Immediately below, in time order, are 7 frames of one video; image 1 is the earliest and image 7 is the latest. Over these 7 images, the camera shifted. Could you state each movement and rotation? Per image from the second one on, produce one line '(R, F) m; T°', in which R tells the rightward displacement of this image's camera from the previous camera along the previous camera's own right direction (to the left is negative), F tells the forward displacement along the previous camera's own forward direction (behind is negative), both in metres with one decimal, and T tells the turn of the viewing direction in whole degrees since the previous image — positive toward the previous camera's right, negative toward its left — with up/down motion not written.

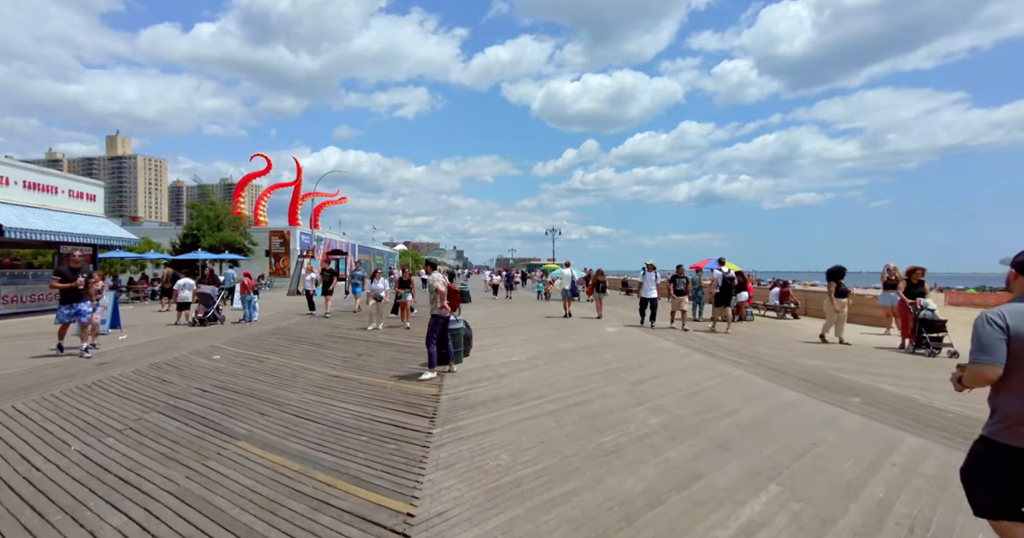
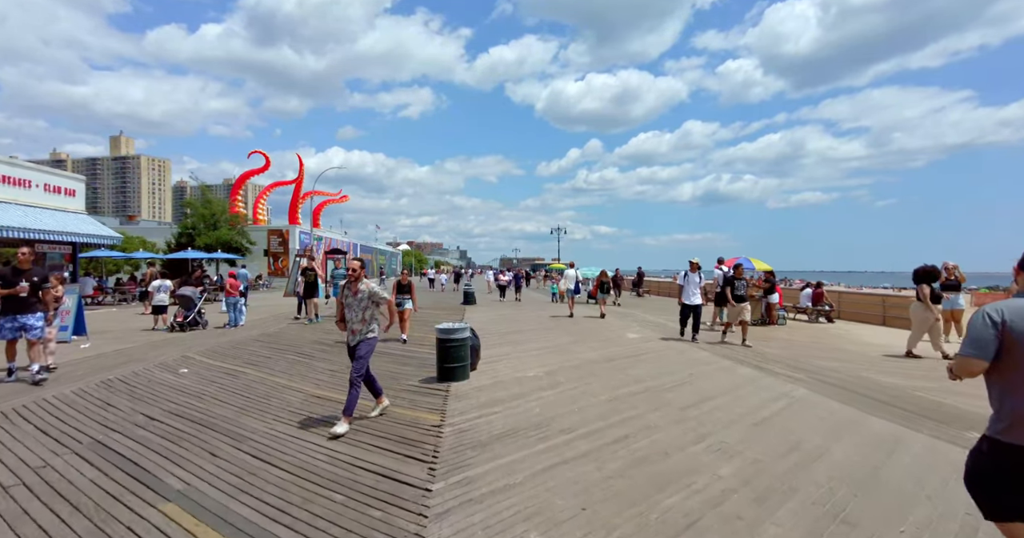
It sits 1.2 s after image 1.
(-0.2, +1.3) m; 0°
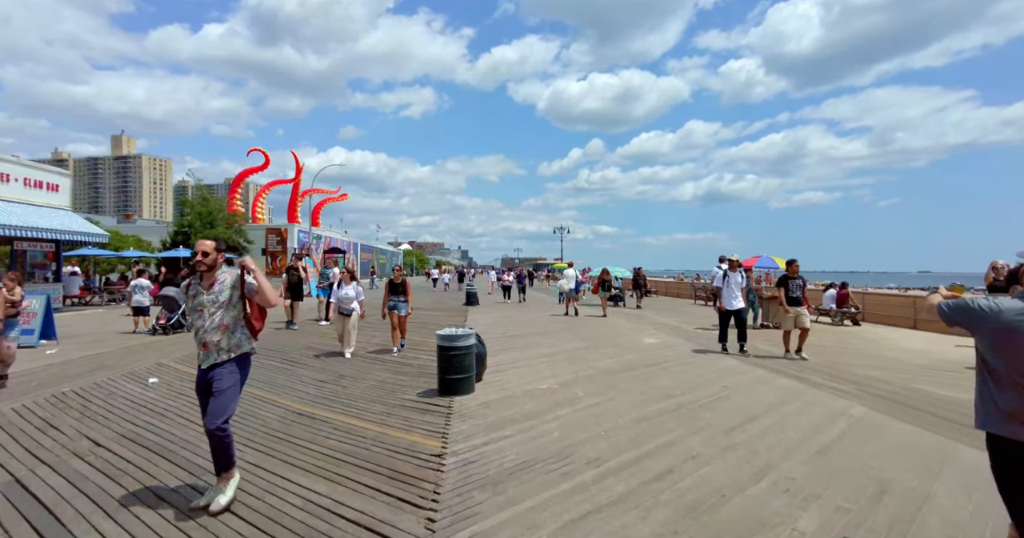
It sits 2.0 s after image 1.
(-0.1, +0.9) m; 0°
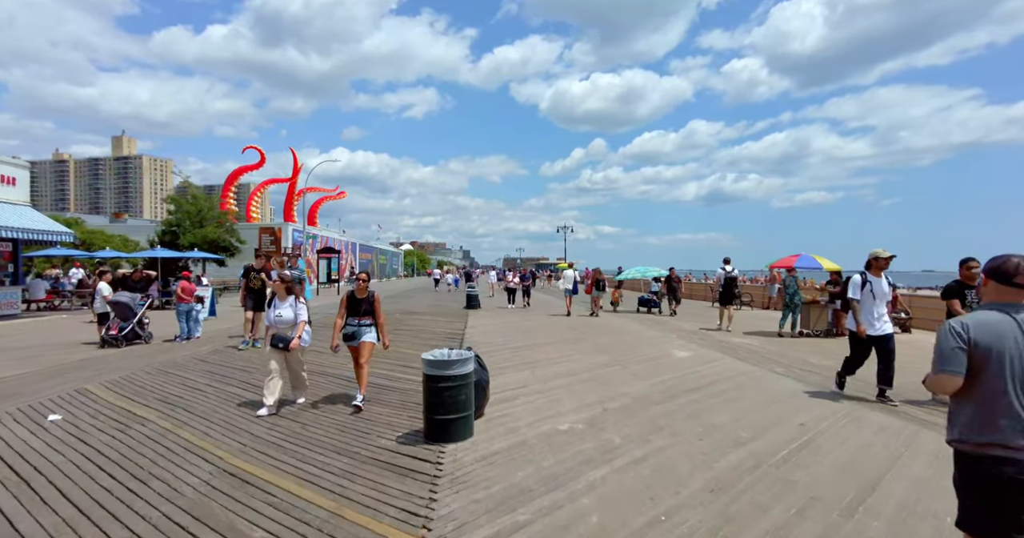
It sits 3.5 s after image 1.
(-0.1, +1.7) m; 0°
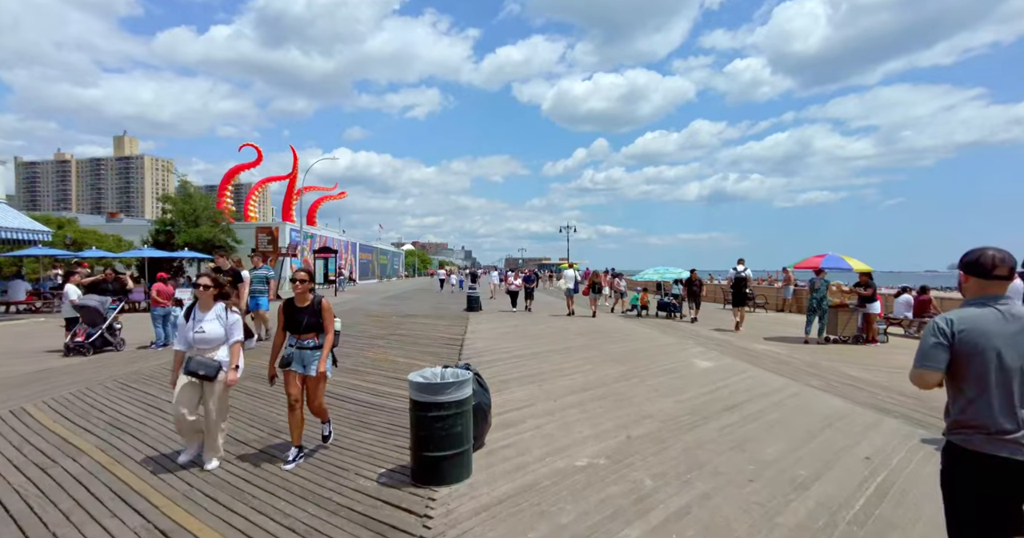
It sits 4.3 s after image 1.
(0.0, +0.9) m; 0°
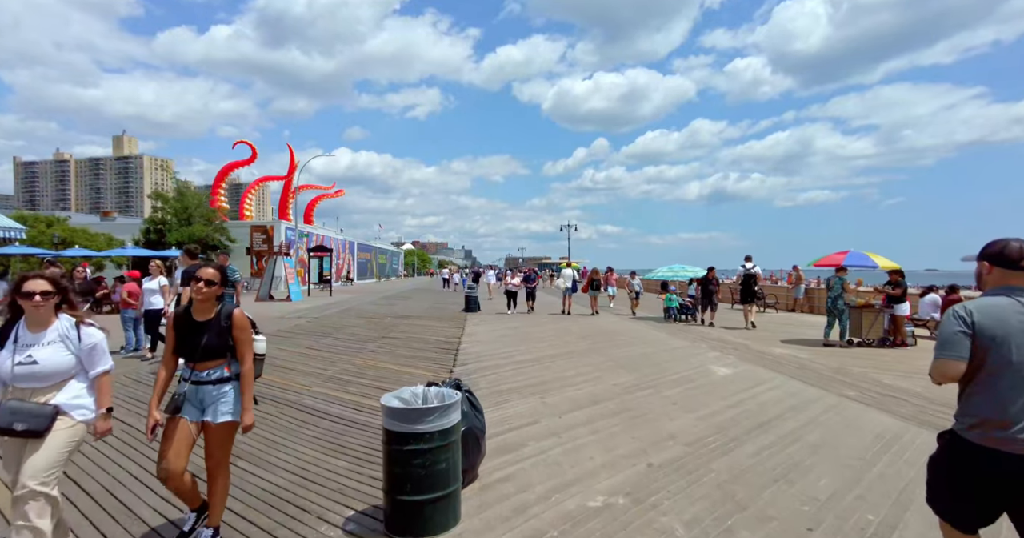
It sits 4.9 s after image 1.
(0.0, +0.8) m; 0°
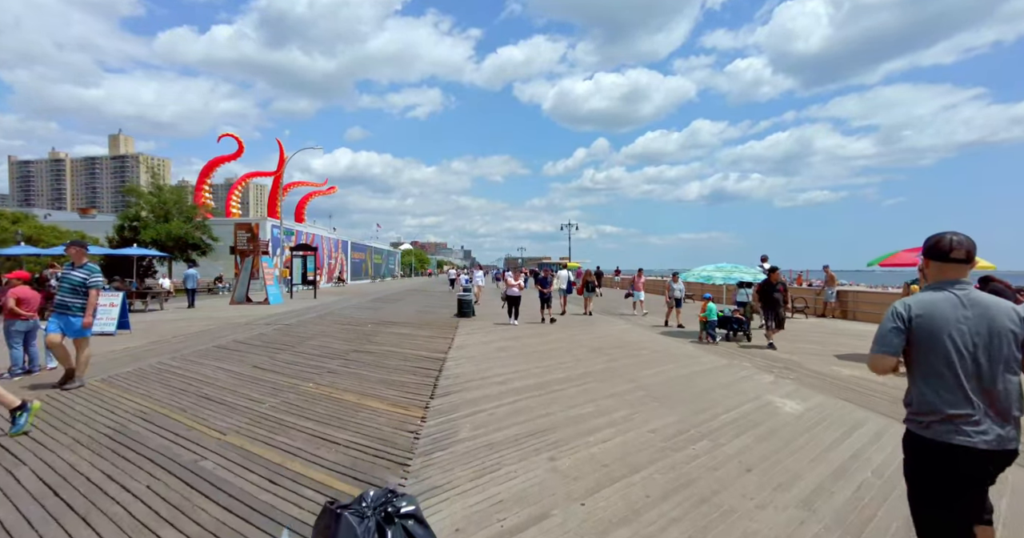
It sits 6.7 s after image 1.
(0.0, +2.0) m; 0°
